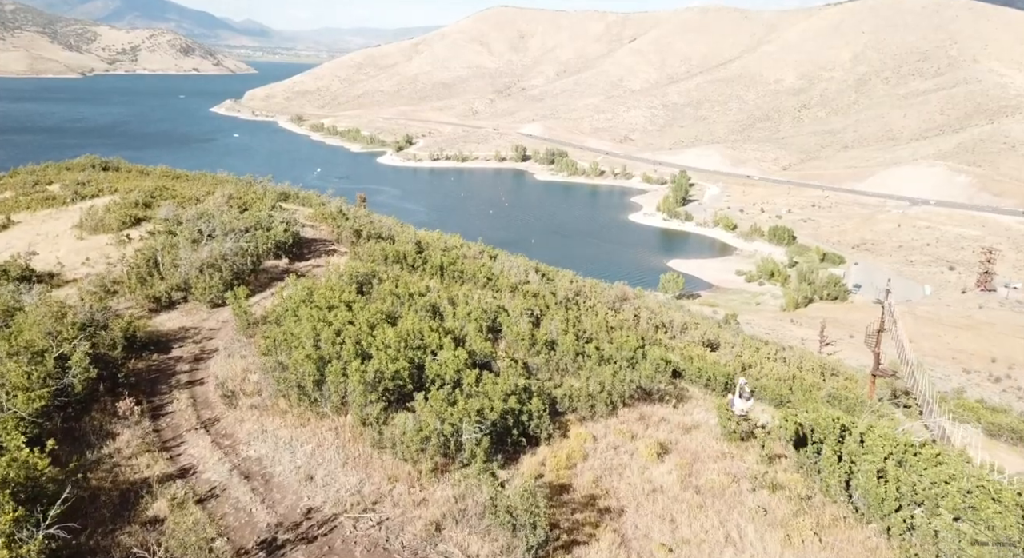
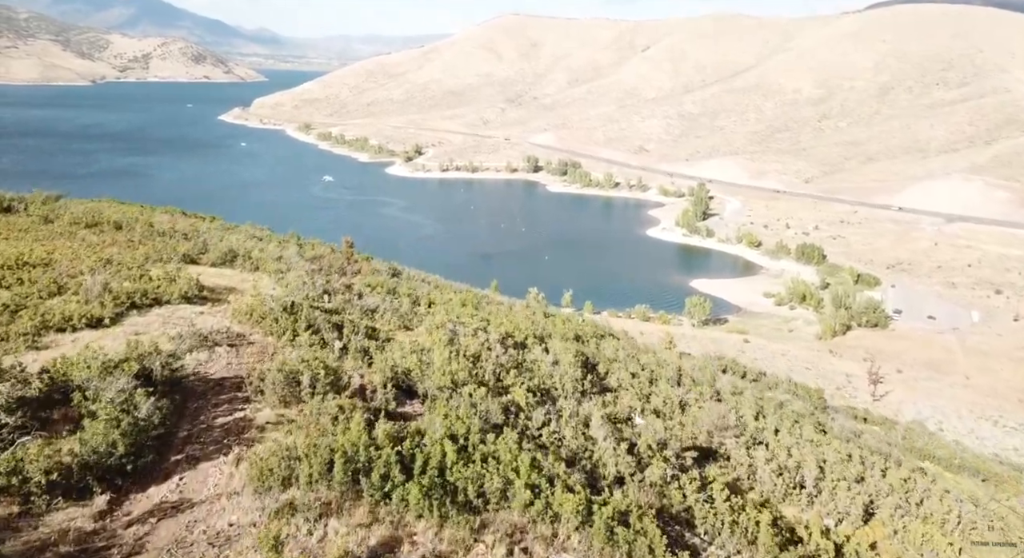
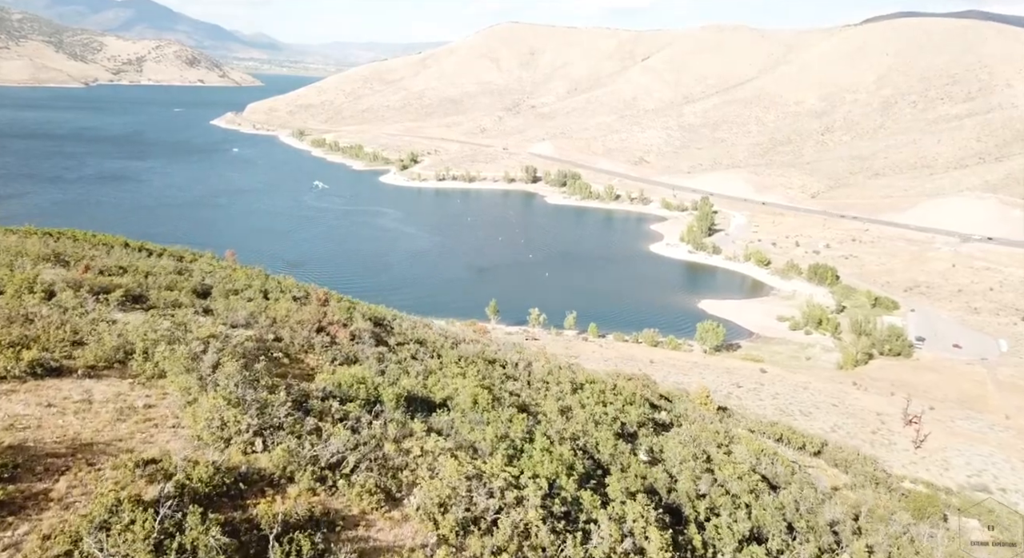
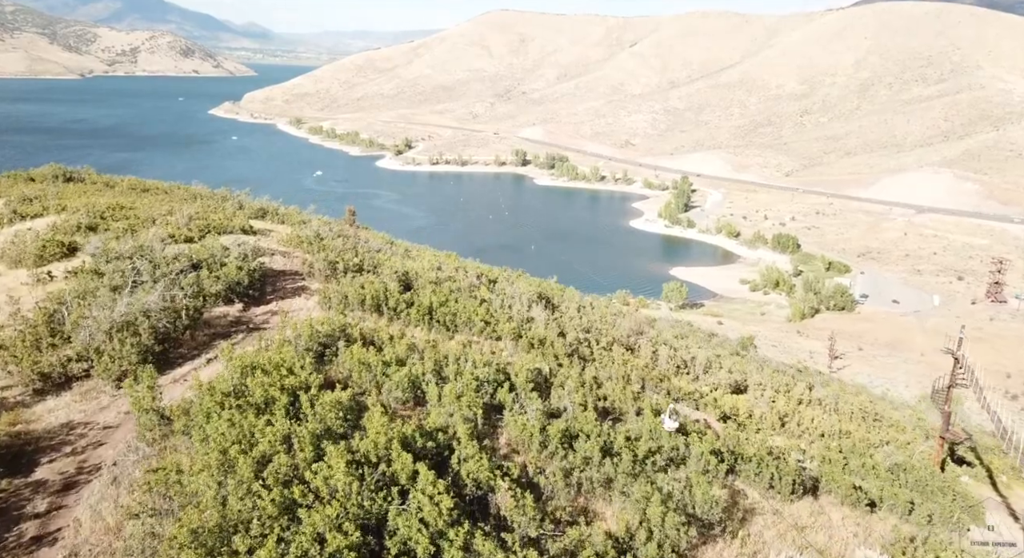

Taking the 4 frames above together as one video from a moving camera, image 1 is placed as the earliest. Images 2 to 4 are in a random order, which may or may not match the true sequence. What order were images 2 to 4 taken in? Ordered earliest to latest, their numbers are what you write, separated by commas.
4, 2, 3
